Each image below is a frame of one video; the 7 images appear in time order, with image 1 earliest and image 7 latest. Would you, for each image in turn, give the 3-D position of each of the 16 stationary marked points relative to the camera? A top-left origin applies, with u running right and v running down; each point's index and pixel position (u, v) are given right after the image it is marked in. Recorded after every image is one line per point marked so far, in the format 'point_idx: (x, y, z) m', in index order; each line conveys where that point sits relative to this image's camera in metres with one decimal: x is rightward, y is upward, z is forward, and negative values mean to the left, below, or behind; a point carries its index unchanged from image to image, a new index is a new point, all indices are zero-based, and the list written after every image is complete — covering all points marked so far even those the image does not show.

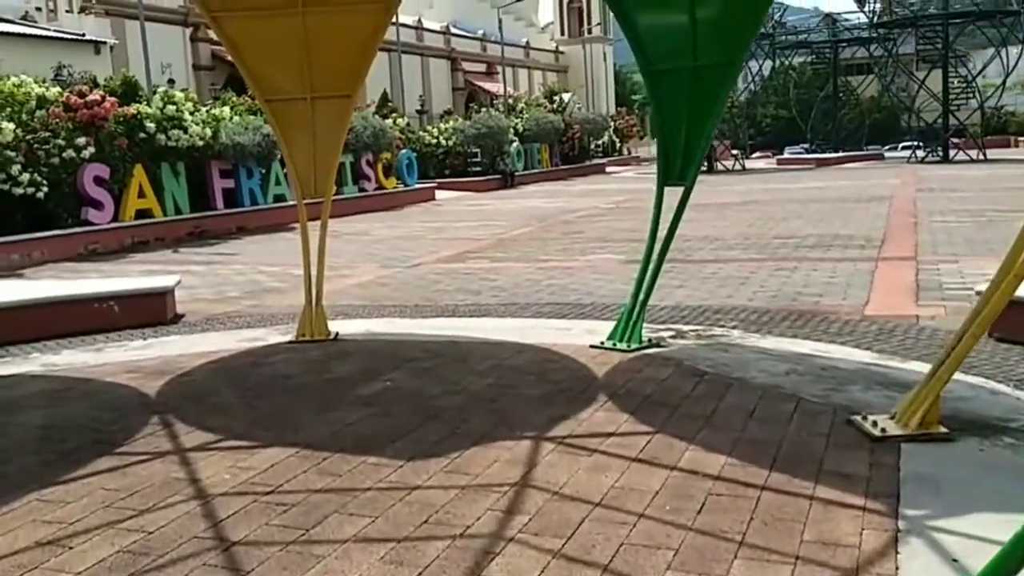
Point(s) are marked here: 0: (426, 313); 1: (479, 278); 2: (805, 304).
0: (-0.7, -0.2, +9.9) m
1: (-0.4, +0.1, +12.6) m
2: (+2.5, -0.1, +10.7) m
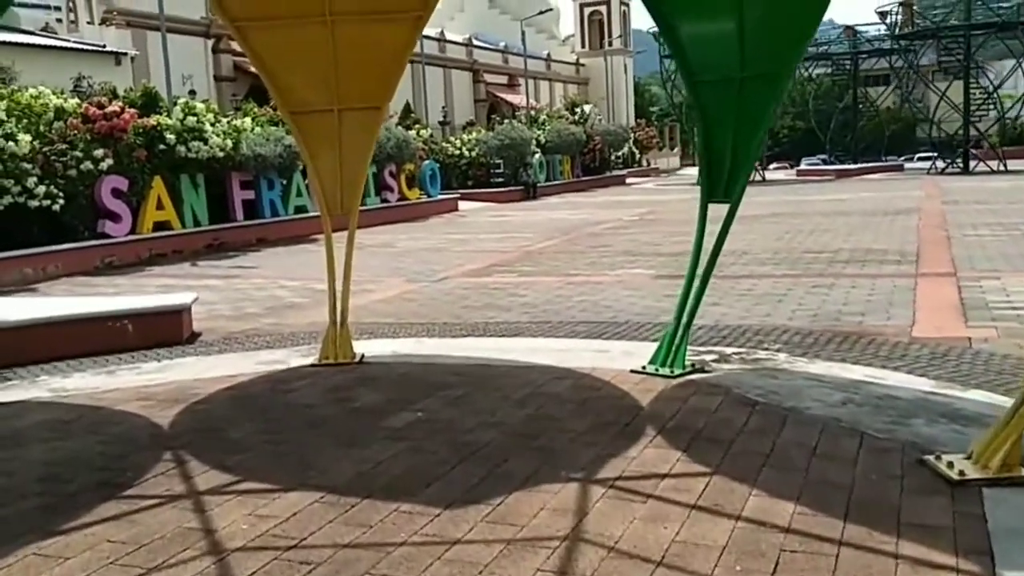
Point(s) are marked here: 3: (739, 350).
0: (-0.4, -0.3, +9.5) m
1: (-0.1, 0.0, +12.2) m
2: (+2.8, -0.2, +10.2) m
3: (+1.6, -0.4, +8.3) m
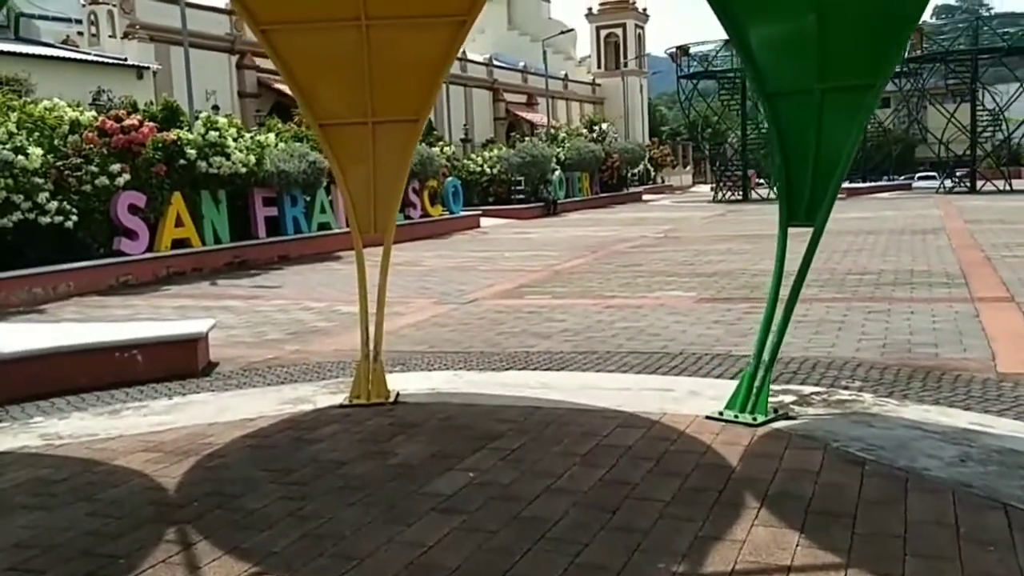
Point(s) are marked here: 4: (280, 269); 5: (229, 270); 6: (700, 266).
0: (-0.1, -0.5, +8.7) m
1: (+0.3, -0.3, +11.3) m
2: (+3.1, -0.5, +9.3) m
3: (+1.9, -0.6, +7.4) m
4: (-3.4, +0.3, +17.3) m
5: (-4.1, +0.3, +17.2) m
6: (+2.6, +0.3, +16.6) m
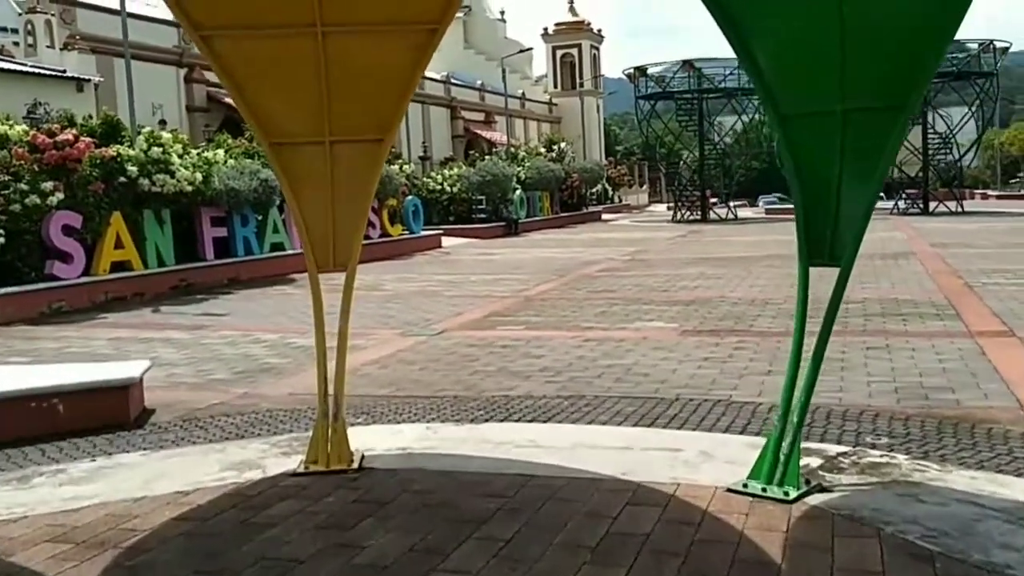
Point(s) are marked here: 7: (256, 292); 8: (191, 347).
0: (-0.2, -0.8, +7.7) m
1: (+0.1, -0.5, +10.3) m
2: (+3.0, -0.7, +8.5) m
3: (+1.8, -0.9, +6.5) m
4: (-3.9, -0.1, +16.2) m
5: (-4.5, -0.1, +16.1) m
6: (+2.1, 0.0, +15.8) m
7: (-3.5, -0.1, +16.3) m
8: (-2.8, -0.5, +10.4) m
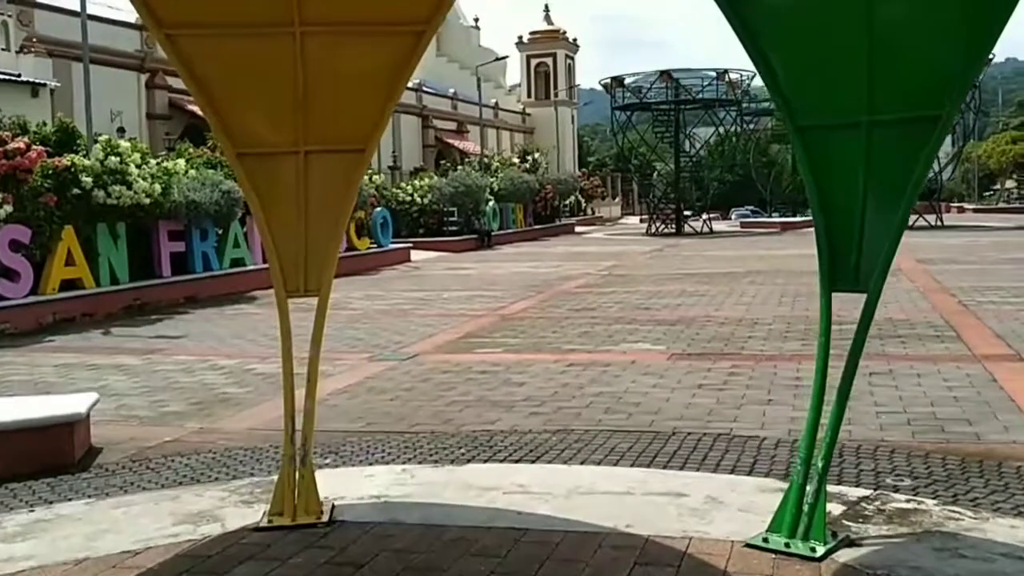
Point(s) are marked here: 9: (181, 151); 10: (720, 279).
0: (-0.3, -0.9, +7.0) m
1: (-0.1, -0.7, +9.7) m
2: (+2.9, -0.9, +7.9) m
3: (+1.7, -1.0, +5.9) m
4: (-4.2, -0.3, +15.5) m
5: (-4.8, -0.3, +15.4) m
6: (+1.8, -0.3, +15.2) m
7: (-3.8, -0.3, +15.5) m
8: (-2.9, -0.7, +9.7) m
9: (-5.3, +2.2, +19.3) m
10: (+3.4, +0.2, +19.7) m
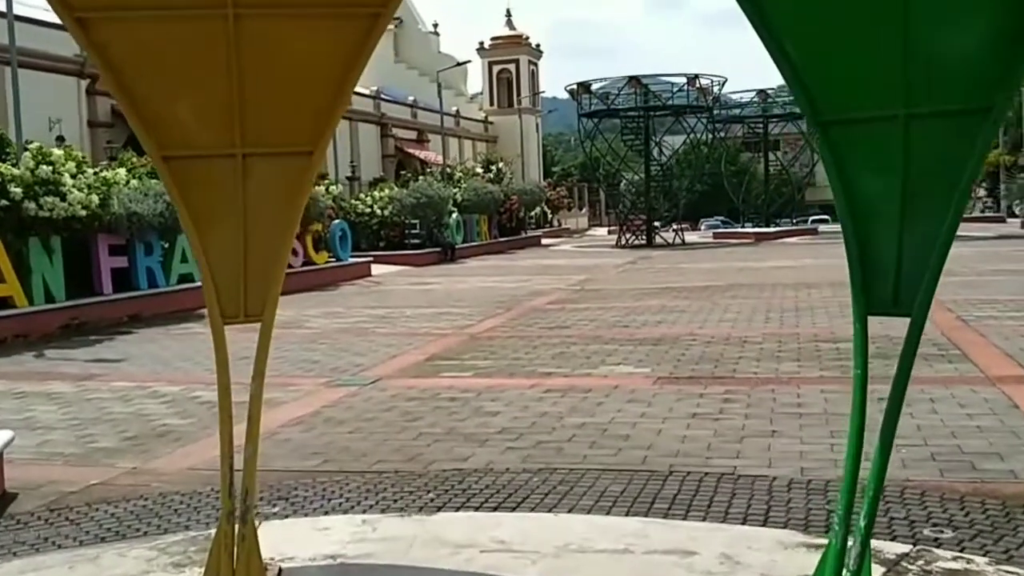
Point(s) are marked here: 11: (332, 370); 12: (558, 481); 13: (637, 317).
0: (-0.4, -1.0, +6.1) m
1: (-0.3, -0.9, +8.8) m
2: (+2.7, -1.0, +7.1) m
3: (+1.7, -1.1, +5.1) m
4: (-4.5, -0.5, +14.5) m
5: (-5.2, -0.5, +14.3) m
6: (+1.5, -0.5, +14.4) m
7: (-4.2, -0.5, +14.6) m
8: (-3.1, -0.8, +8.7) m
9: (-5.7, +2.0, +18.3) m
10: (+2.9, -0.1, +18.9) m
11: (-1.6, -0.7, +10.8) m
12: (+0.3, -1.0, +6.4) m
13: (+1.6, -0.4, +15.5) m
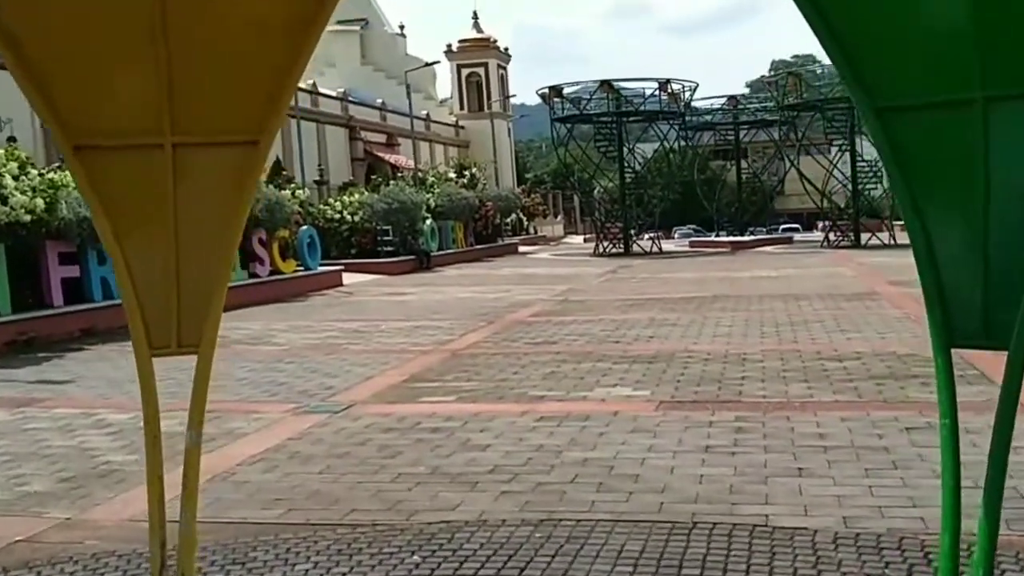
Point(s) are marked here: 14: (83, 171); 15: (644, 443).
0: (-0.4, -1.1, +5.2) m
1: (-0.3, -1.0, +7.8) m
2: (+2.7, -1.1, +6.2) m
3: (+1.7, -1.2, +4.2) m
4: (-4.7, -0.7, +13.4) m
5: (-5.4, -0.7, +13.3) m
6: (+1.3, -0.6, +13.4) m
7: (-4.4, -0.6, +13.5) m
8: (-3.2, -0.9, +7.7) m
9: (-6.0, +1.8, +17.3) m
10: (+2.6, -0.3, +18.1) m
11: (-1.7, -0.9, +9.8) m
12: (+0.2, -1.1, +5.5) m
13: (+1.4, -0.5, +14.6) m
14: (-1.2, +0.3, +3.3) m
15: (+0.8, -1.0, +7.6) m
